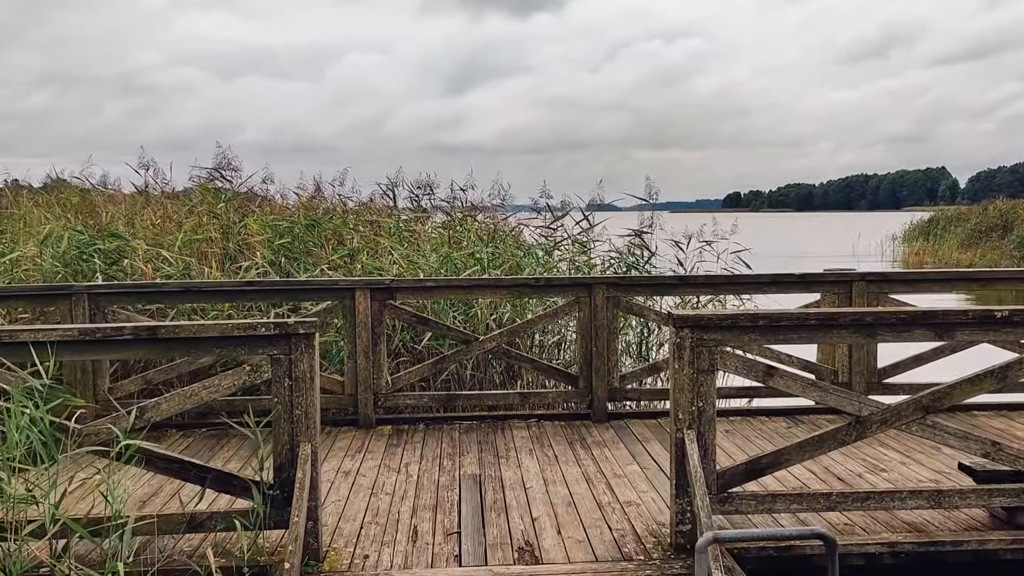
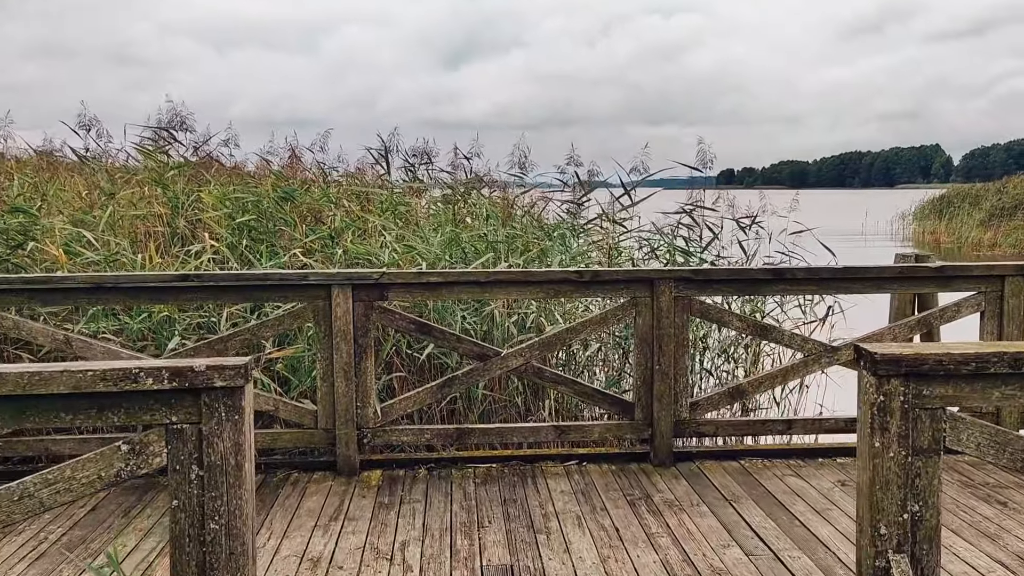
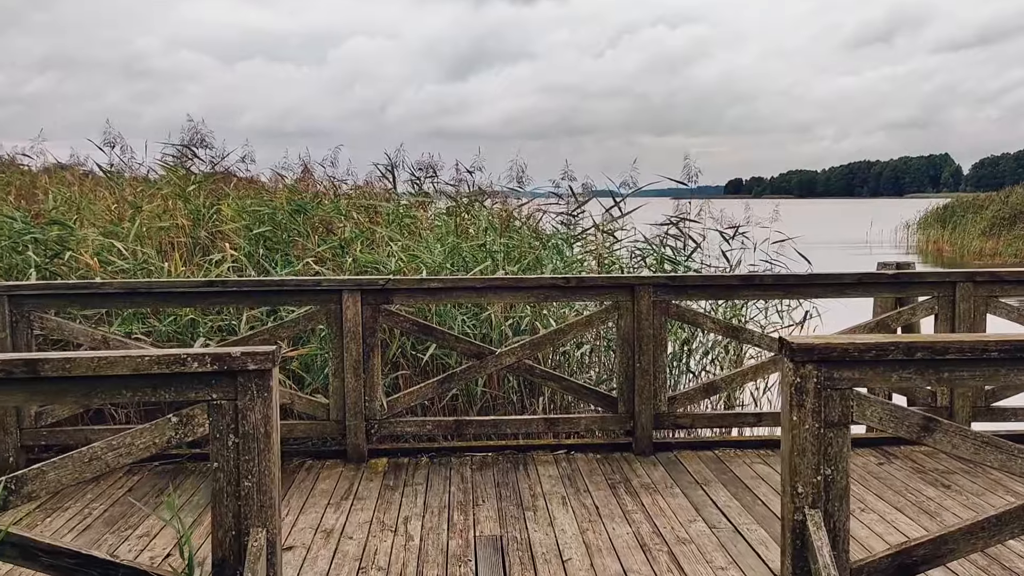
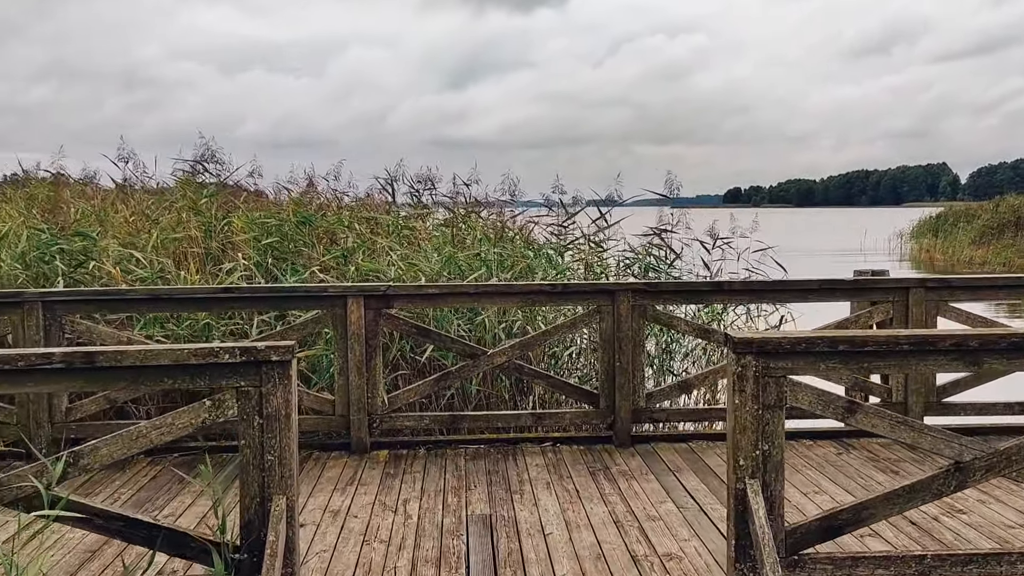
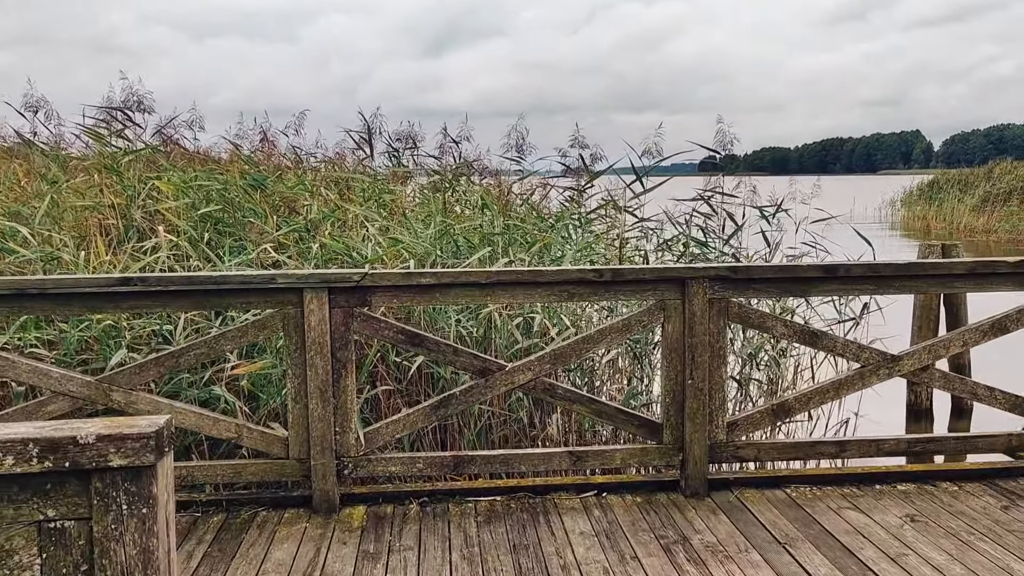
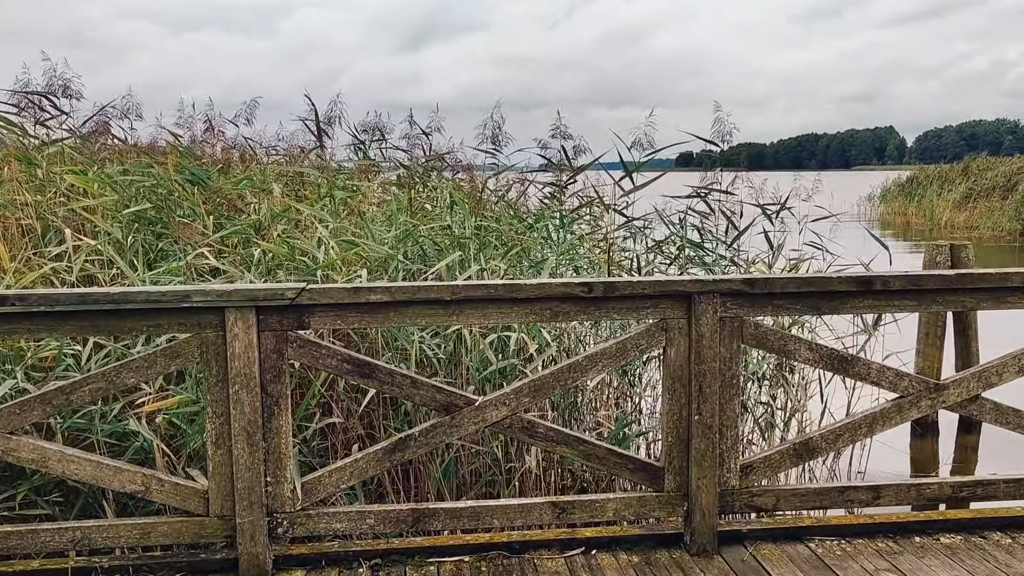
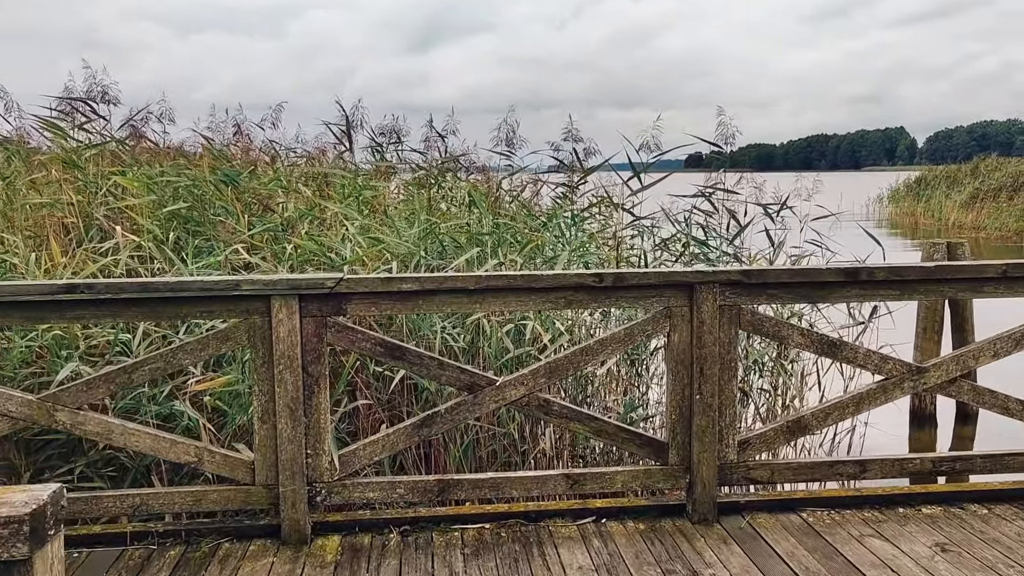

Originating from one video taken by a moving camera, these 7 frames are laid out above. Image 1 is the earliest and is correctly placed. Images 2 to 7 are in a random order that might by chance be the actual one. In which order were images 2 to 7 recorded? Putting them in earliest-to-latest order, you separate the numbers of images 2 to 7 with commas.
4, 3, 2, 5, 7, 6
